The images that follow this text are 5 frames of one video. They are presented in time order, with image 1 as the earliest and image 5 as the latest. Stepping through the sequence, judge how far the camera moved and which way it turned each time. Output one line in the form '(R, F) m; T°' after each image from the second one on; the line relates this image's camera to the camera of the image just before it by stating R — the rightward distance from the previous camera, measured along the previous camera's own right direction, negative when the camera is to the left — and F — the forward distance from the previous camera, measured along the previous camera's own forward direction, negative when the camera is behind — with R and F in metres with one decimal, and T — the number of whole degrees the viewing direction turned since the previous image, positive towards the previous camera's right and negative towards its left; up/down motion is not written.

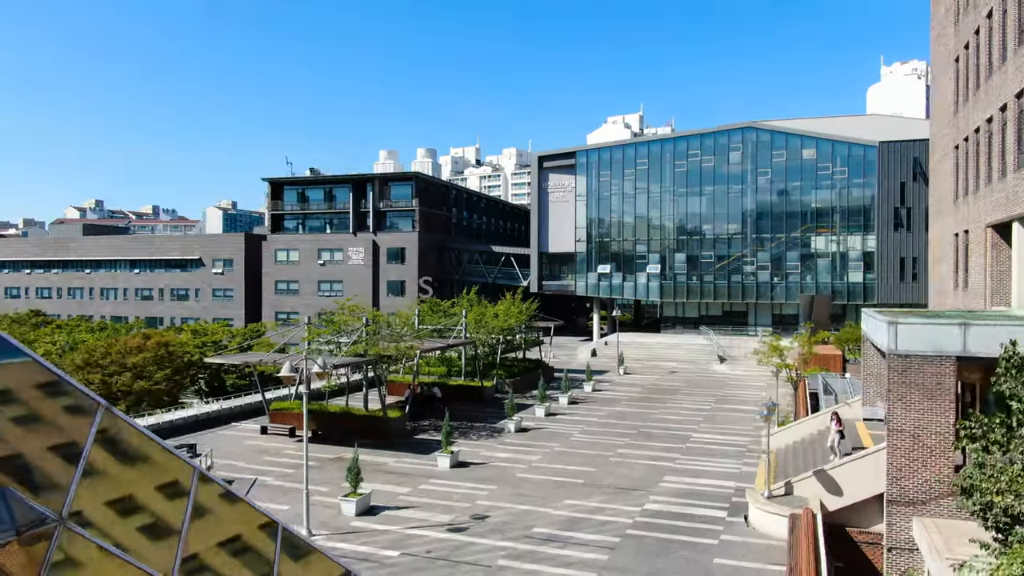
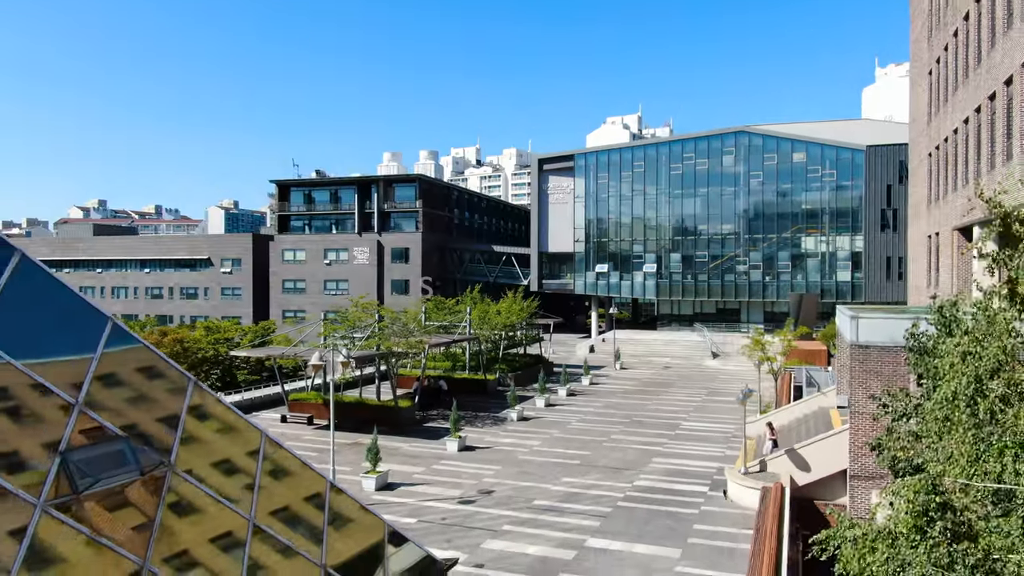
(-0.1, -2.0) m; 0°
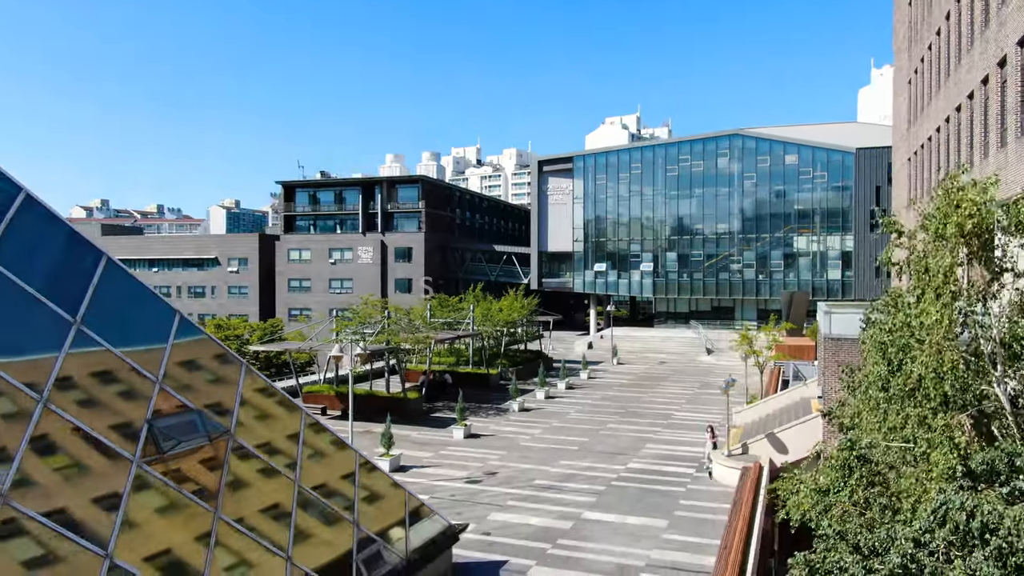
(-0.1, -1.7) m; 0°
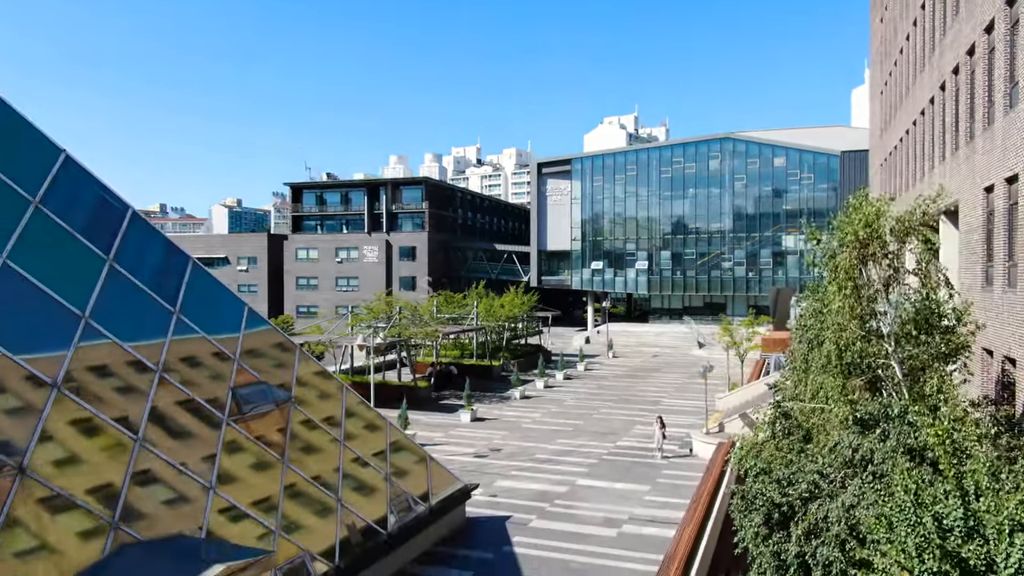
(-0.1, -2.6) m; 0°
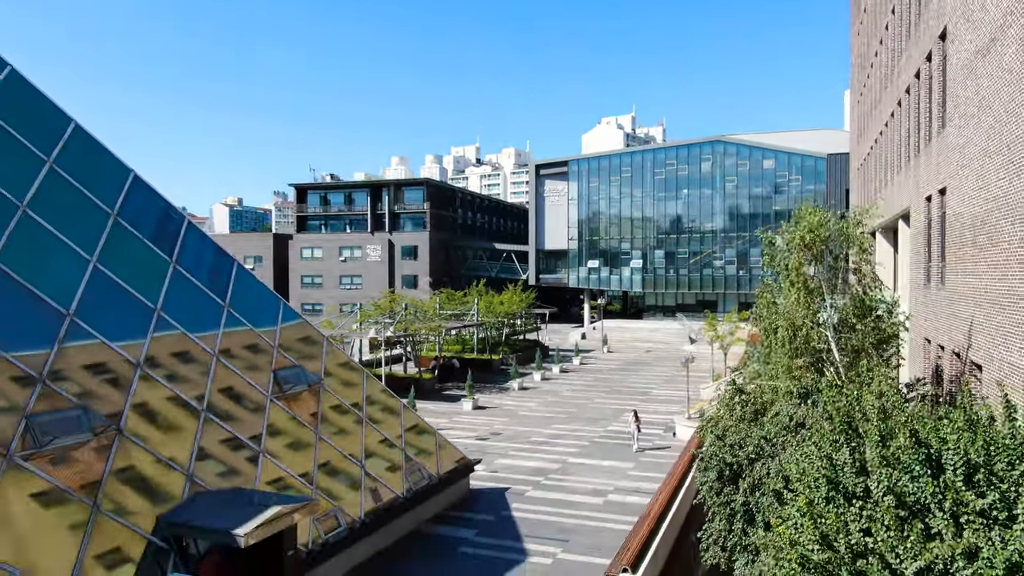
(0.0, -2.2) m; 0°
